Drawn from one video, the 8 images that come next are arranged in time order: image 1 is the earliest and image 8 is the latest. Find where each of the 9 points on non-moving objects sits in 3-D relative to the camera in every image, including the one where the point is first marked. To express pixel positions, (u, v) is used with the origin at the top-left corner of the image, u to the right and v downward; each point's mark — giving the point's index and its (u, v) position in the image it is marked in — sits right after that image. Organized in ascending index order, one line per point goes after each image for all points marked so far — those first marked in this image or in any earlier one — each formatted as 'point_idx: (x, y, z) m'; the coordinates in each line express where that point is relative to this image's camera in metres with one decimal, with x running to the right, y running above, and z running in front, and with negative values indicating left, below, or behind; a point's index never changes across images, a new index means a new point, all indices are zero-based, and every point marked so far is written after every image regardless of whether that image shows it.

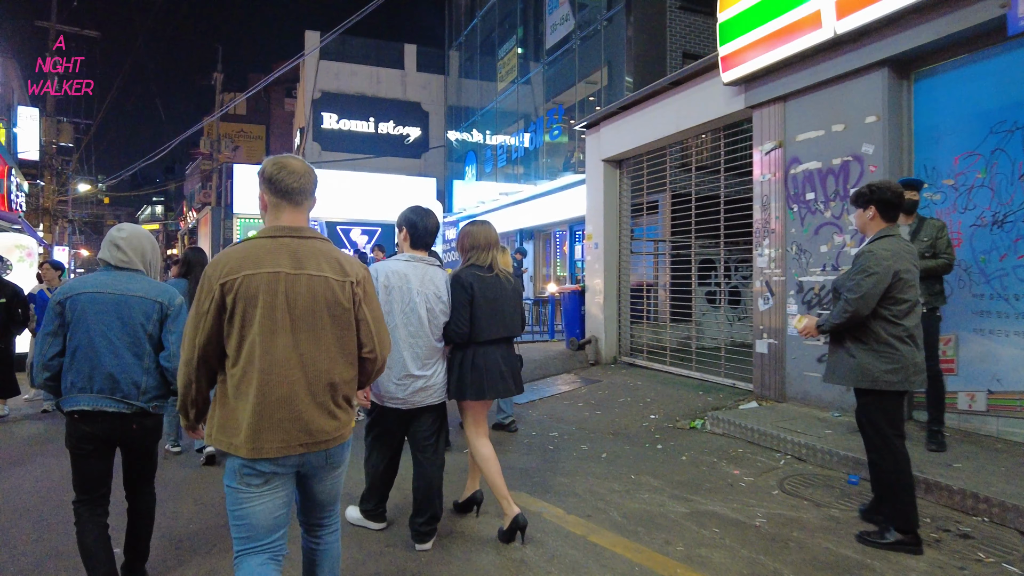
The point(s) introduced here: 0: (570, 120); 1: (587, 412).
0: (+1.4, +3.8, +15.2) m
1: (+0.8, -1.3, +7.0) m
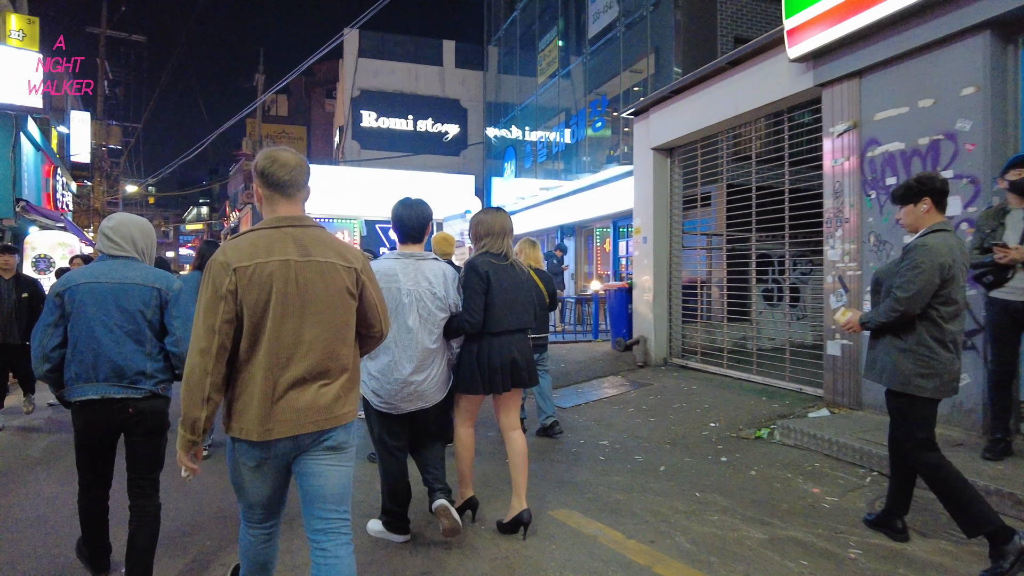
0: (+2.3, +3.9, +14.6) m
1: (+1.2, -1.3, +6.5) m
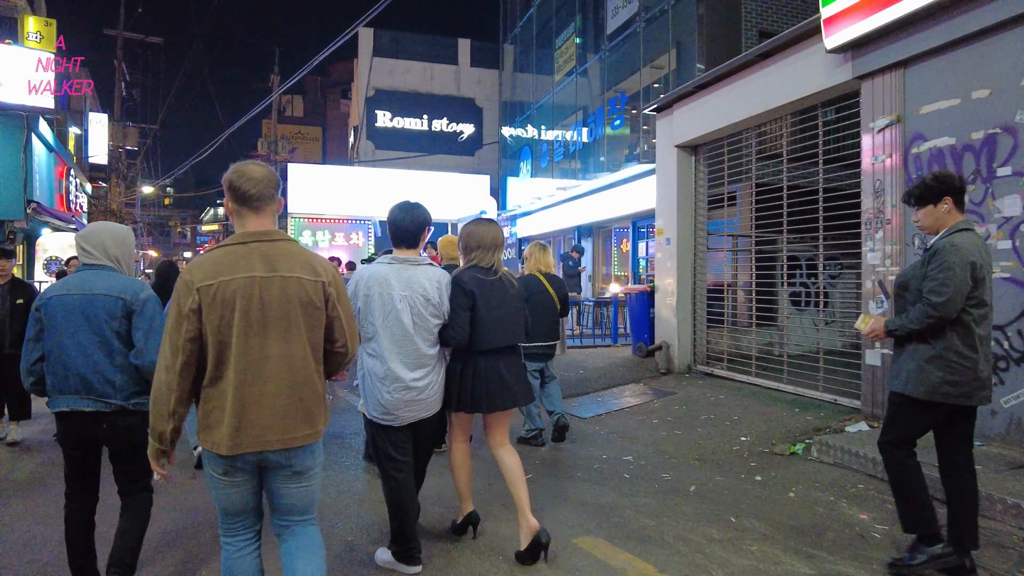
0: (+2.6, +3.8, +14.2) m
1: (+1.4, -1.3, +6.1) m
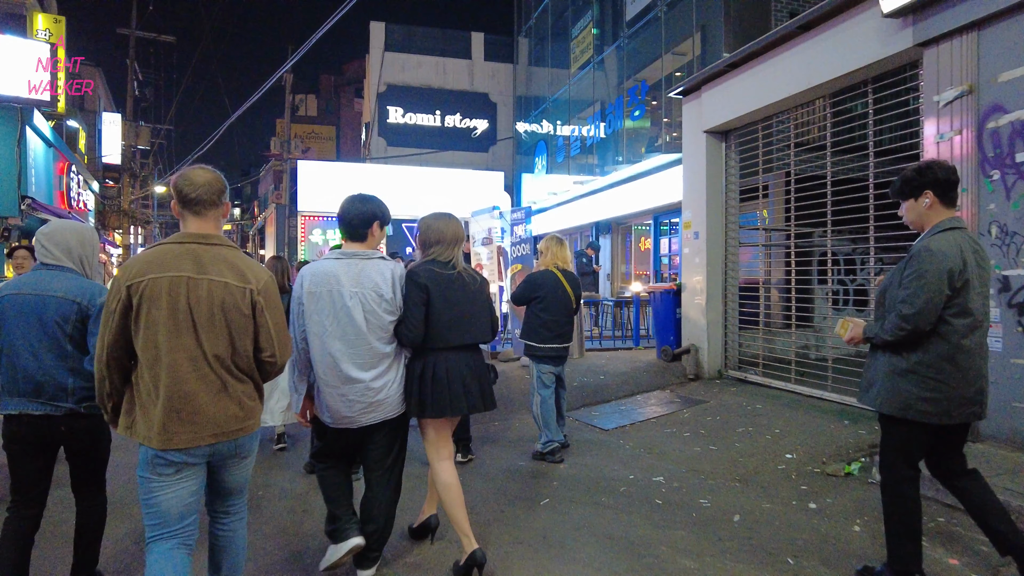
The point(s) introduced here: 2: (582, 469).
0: (+2.9, +3.9, +13.5) m
1: (+1.5, -1.3, +5.5) m
2: (+0.5, -1.4, +5.0) m
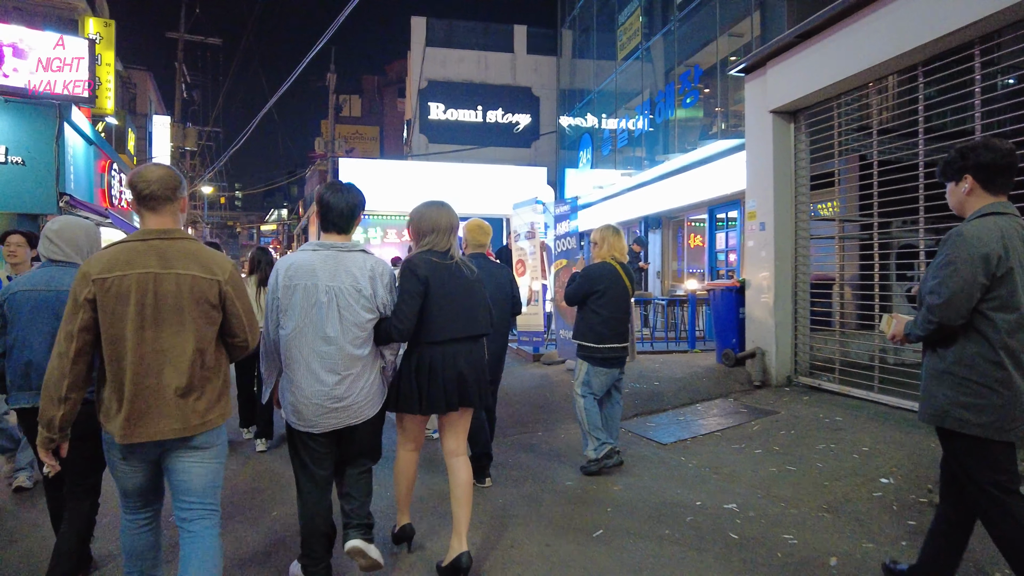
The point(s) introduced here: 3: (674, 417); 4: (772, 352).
0: (+3.8, +3.9, +12.7) m
1: (+1.8, -1.3, +4.8) m
2: (+0.9, -1.4, +4.4) m
3: (+1.5, -1.2, +6.3) m
4: (+2.8, -0.7, +7.1) m
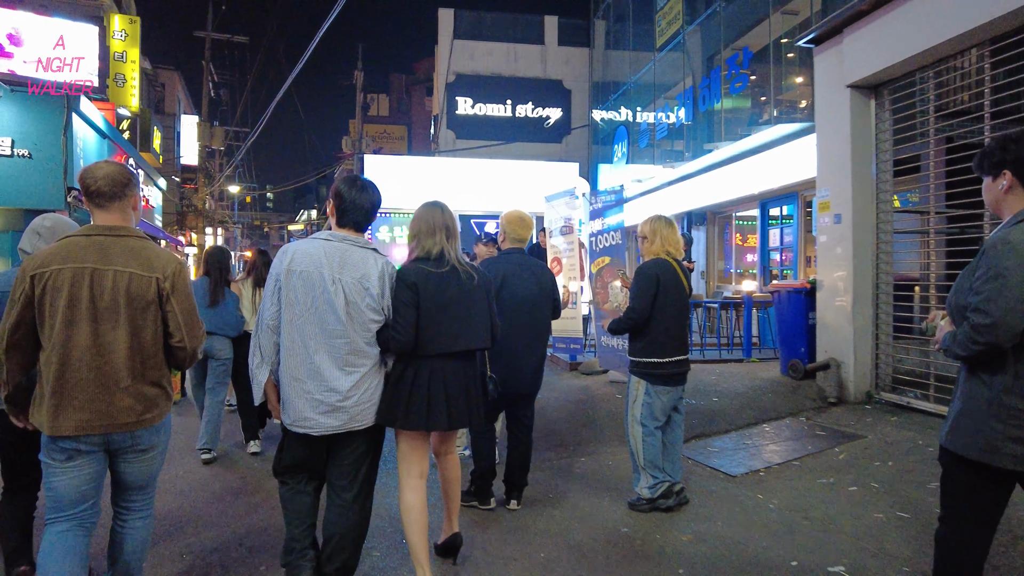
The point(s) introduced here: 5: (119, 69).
0: (+4.3, +3.9, +11.7) m
1: (+2.1, -1.3, +3.8) m
2: (+1.1, -1.4, +3.5) m
3: (+1.8, -1.2, +5.3) m
4: (+3.1, -0.7, +6.2) m
5: (-10.4, +5.7, +17.4) m
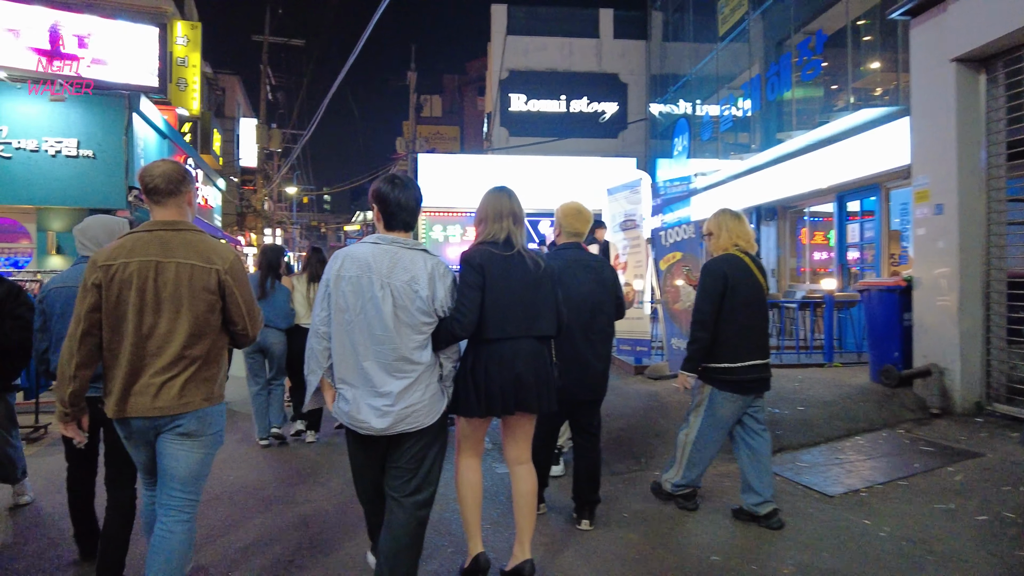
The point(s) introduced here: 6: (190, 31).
0: (+5.3, +3.9, +10.9) m
1: (+2.5, -1.3, +3.3) m
2: (+1.4, -1.3, +3.0) m
3: (+2.3, -1.2, +4.8) m
4: (+3.7, -0.7, +5.5) m
5: (-8.9, +5.8, +17.8) m
6: (-8.9, +7.1, +18.0) m
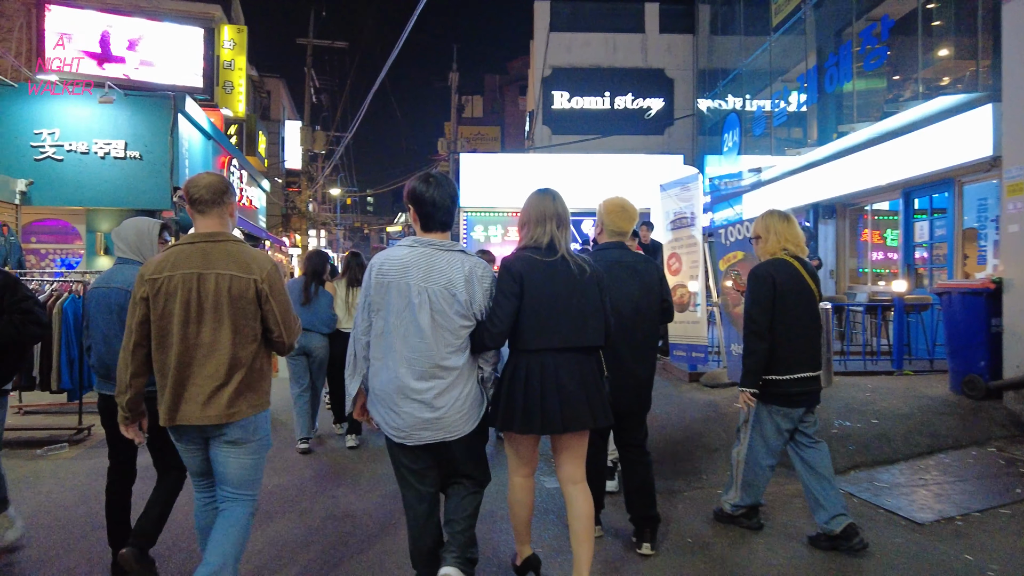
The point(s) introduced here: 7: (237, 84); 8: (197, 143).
0: (+6.0, +3.9, +10.3) m
1: (+2.7, -1.3, +2.8) m
2: (+1.7, -1.4, +2.6) m
3: (+2.7, -1.2, +4.3) m
4: (+4.0, -0.7, +5.0) m
5: (-7.8, +5.7, +18.0) m
6: (-7.7, +7.1, +18.2) m
7: (-7.4, +5.5, +17.9) m
8: (-5.7, +2.6, +12.0) m
